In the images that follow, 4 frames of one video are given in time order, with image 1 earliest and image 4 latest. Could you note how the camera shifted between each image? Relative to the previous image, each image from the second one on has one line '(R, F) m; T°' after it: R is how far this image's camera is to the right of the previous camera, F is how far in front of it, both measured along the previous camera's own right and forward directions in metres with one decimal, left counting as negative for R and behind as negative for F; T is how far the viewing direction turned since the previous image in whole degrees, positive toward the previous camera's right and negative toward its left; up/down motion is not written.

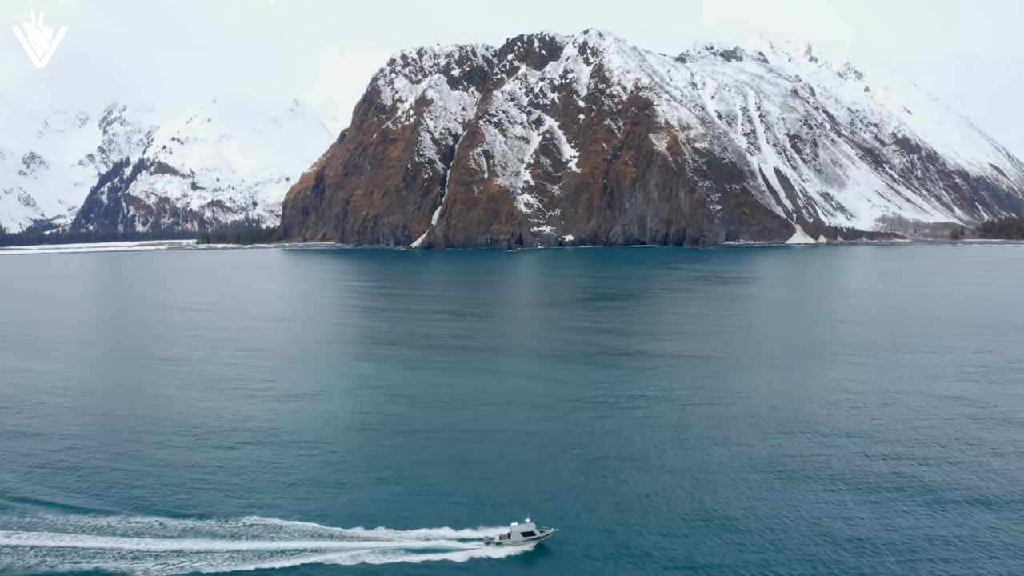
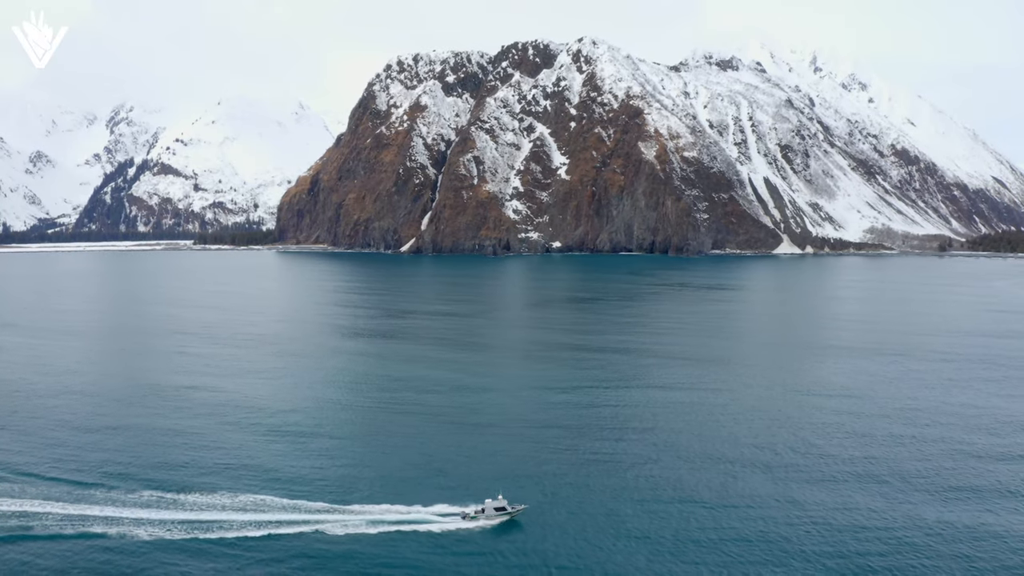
(+3.0, -0.6) m; 0°
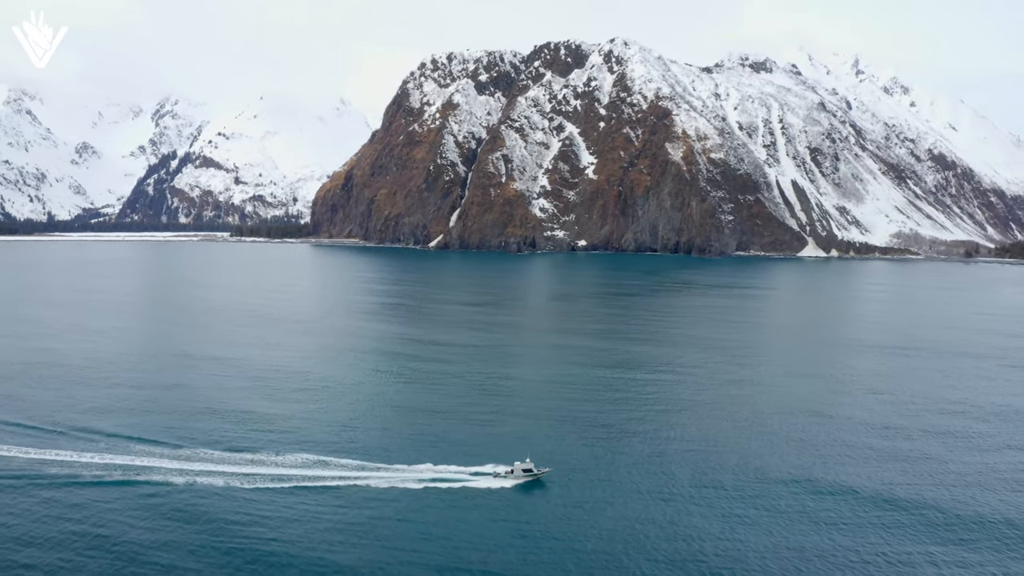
(+1.7, -2.3) m; -2°
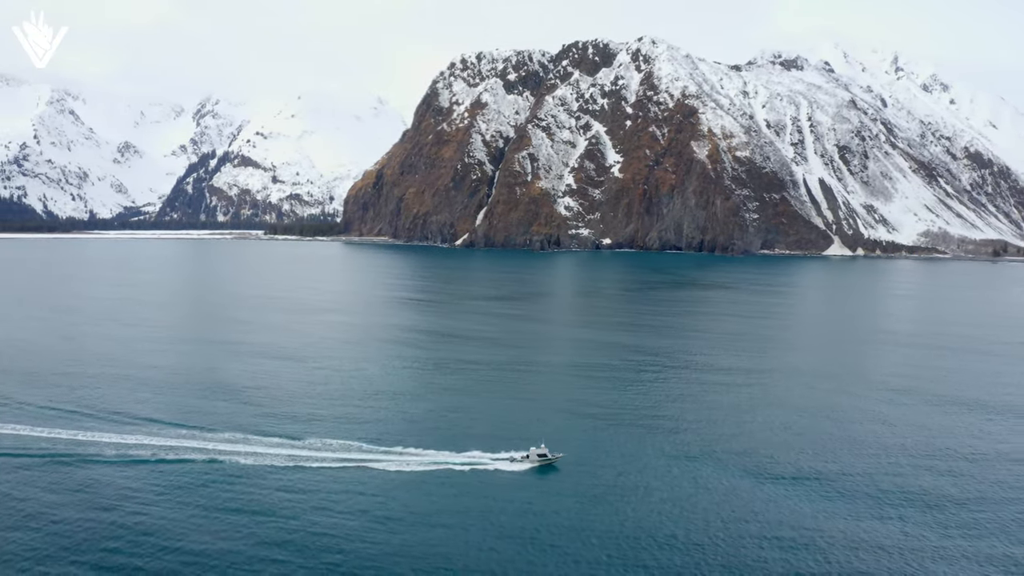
(+1.8, -1.7) m; -2°
